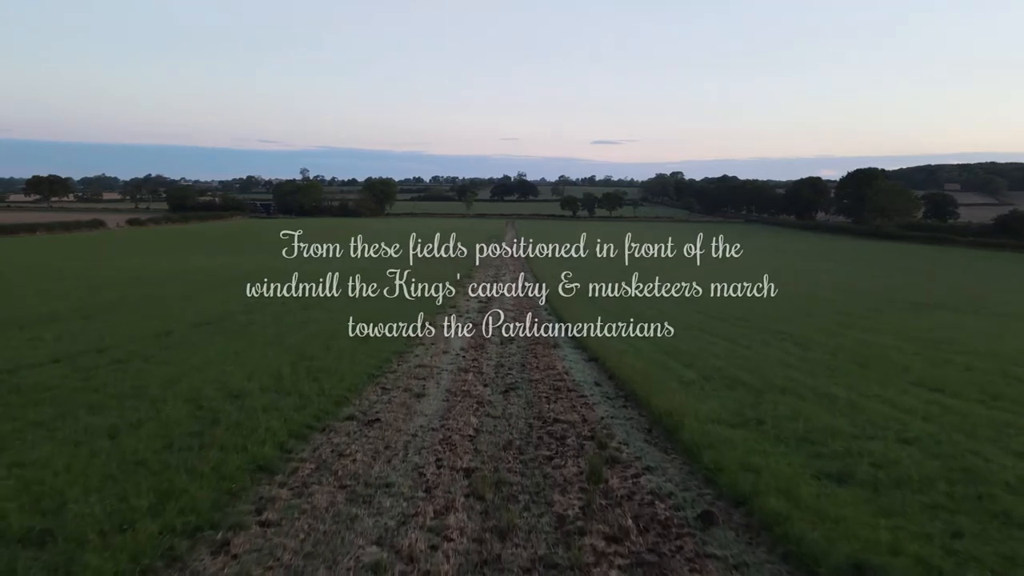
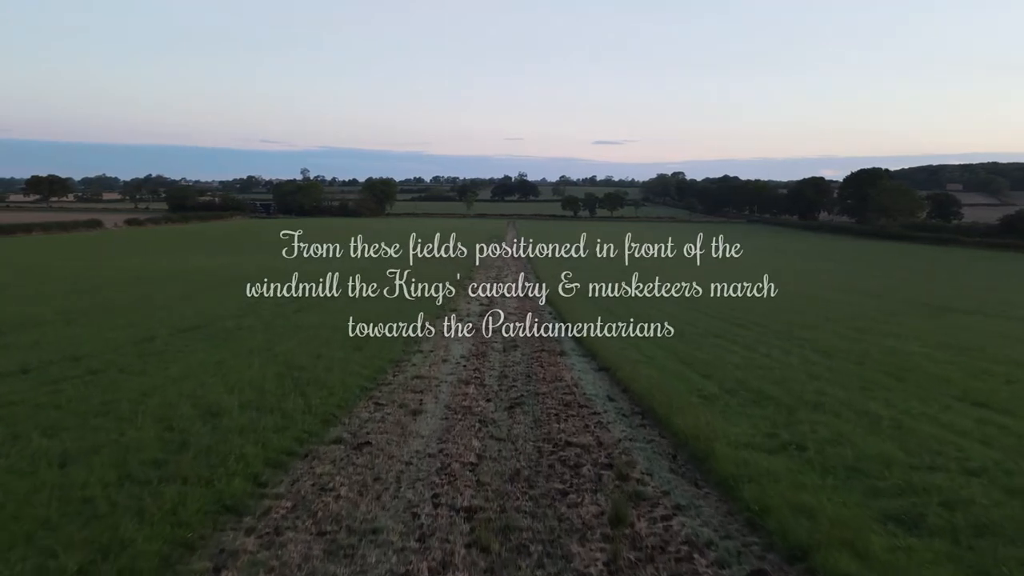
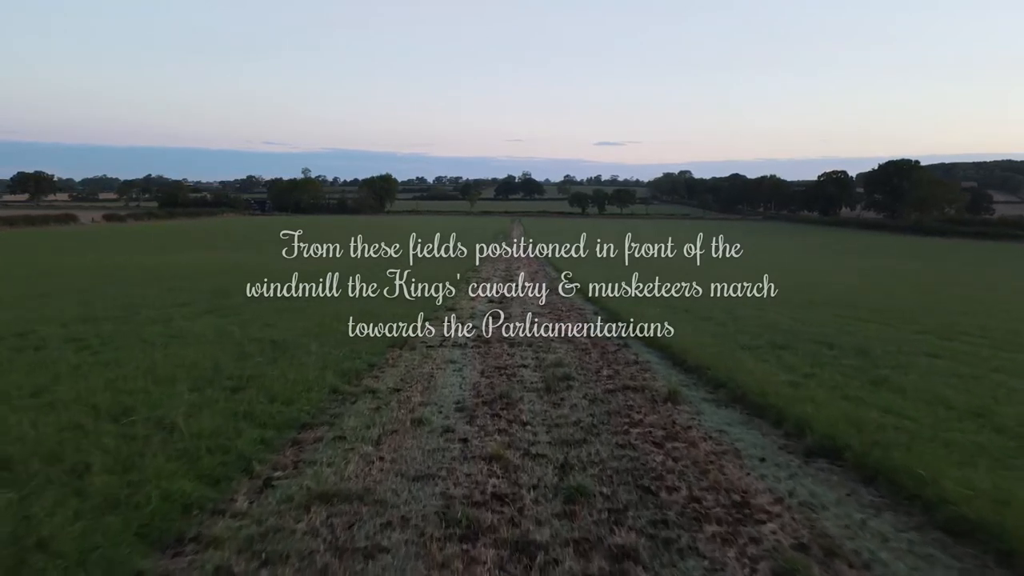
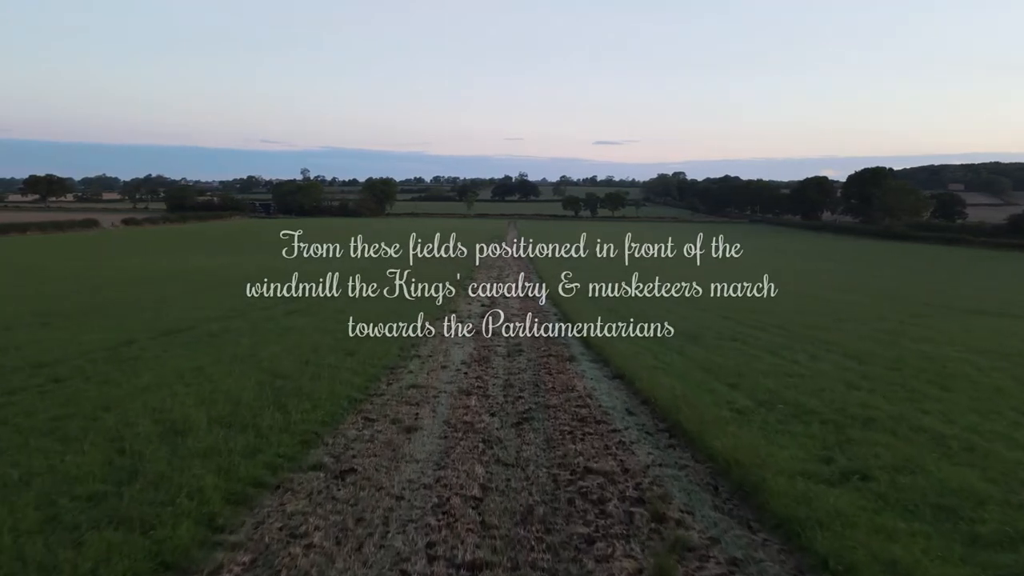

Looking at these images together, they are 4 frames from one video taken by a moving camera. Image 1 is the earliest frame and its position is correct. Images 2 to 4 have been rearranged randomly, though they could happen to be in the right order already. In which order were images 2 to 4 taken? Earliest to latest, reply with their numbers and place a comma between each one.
2, 4, 3
